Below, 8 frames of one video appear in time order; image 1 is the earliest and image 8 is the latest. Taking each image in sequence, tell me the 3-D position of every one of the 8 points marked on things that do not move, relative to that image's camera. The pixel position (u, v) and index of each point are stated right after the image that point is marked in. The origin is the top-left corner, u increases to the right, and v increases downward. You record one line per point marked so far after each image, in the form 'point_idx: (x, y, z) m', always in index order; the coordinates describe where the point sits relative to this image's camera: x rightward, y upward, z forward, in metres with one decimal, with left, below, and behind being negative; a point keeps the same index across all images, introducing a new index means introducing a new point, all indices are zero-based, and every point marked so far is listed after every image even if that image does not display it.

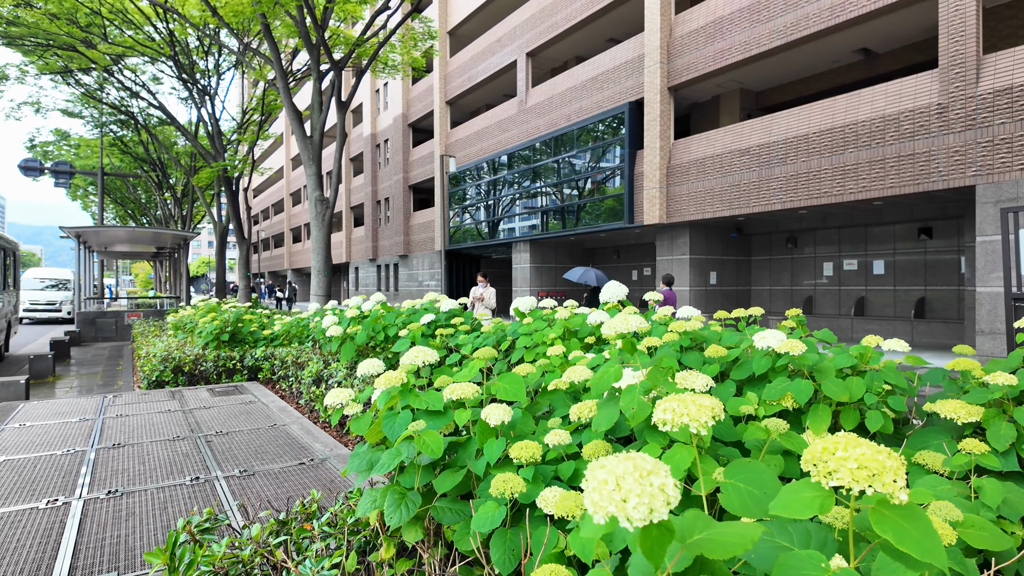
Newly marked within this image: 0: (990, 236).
0: (+9.1, +1.0, +11.3) m
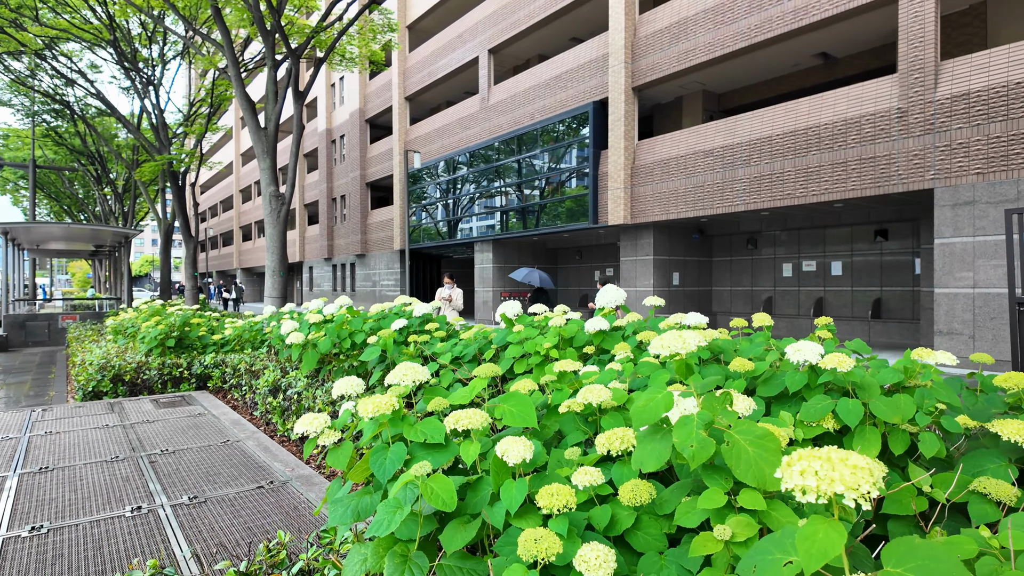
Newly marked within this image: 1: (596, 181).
0: (+8.4, +0.9, +11.6) m
1: (+2.7, +3.4, +19.0) m
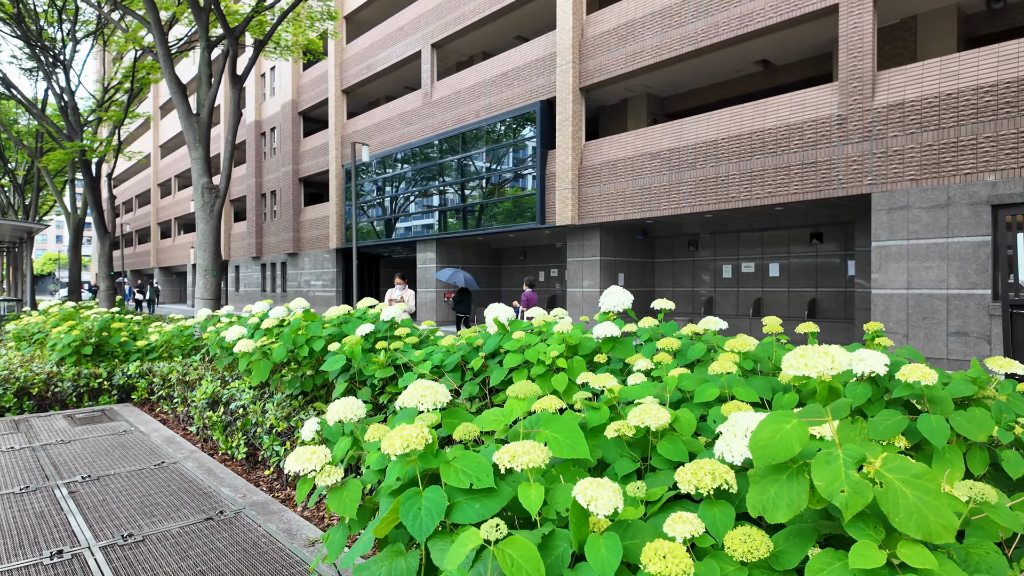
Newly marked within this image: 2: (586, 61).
0: (+7.5, +0.9, +12.1) m
1: (+1.0, +3.4, +18.8) m
2: (+2.2, +6.8, +17.7) m
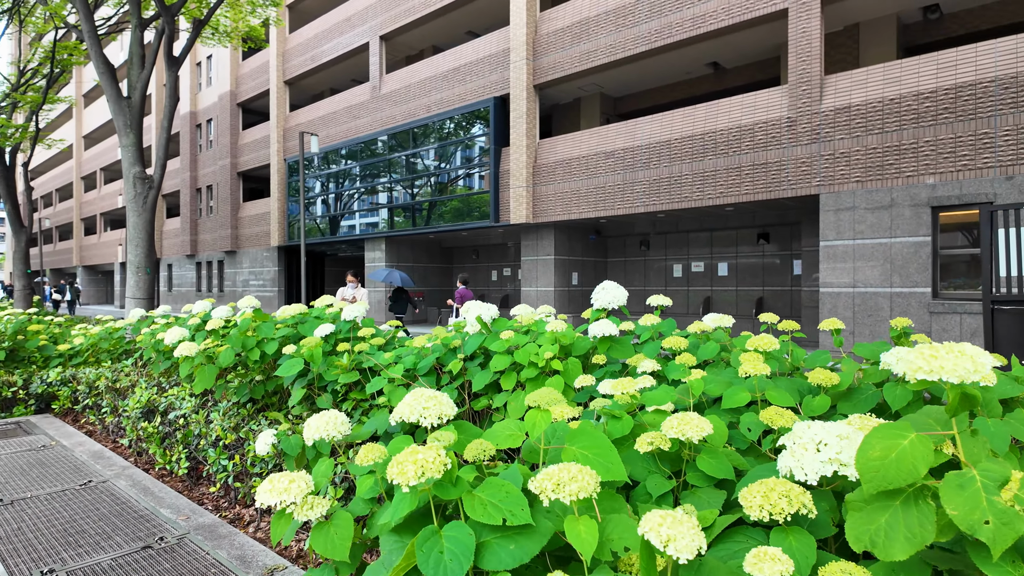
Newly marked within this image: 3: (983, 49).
0: (+6.6, +1.0, +12.4) m
1: (-0.5, +3.4, +18.5) m
2: (+0.8, +6.8, +17.6) m
3: (+8.4, +4.3, +10.7) m
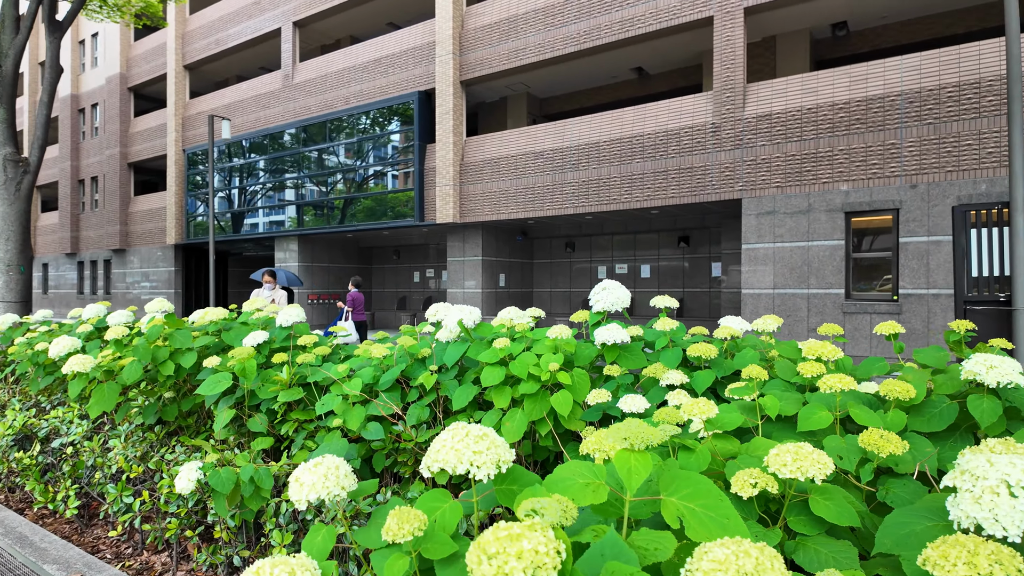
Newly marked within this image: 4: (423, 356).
0: (+5.2, +0.9, +12.8) m
1: (-2.8, +3.3, +17.9) m
2: (-1.3, +6.7, +17.1) m
3: (+7.2, +4.3, +11.4) m
4: (-0.5, -0.4, +3.1) m
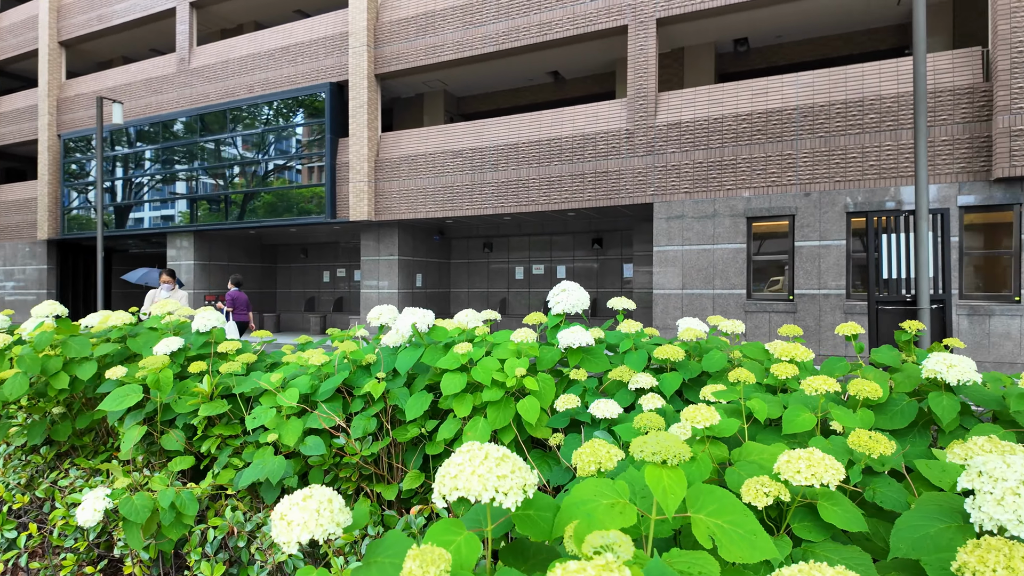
0: (+3.4, +0.9, +13.3) m
1: (-5.2, +3.3, +17.2) m
2: (-3.6, +6.7, +16.6) m
3: (+5.6, +4.2, +12.2) m
4: (-0.7, -0.4, +2.9) m
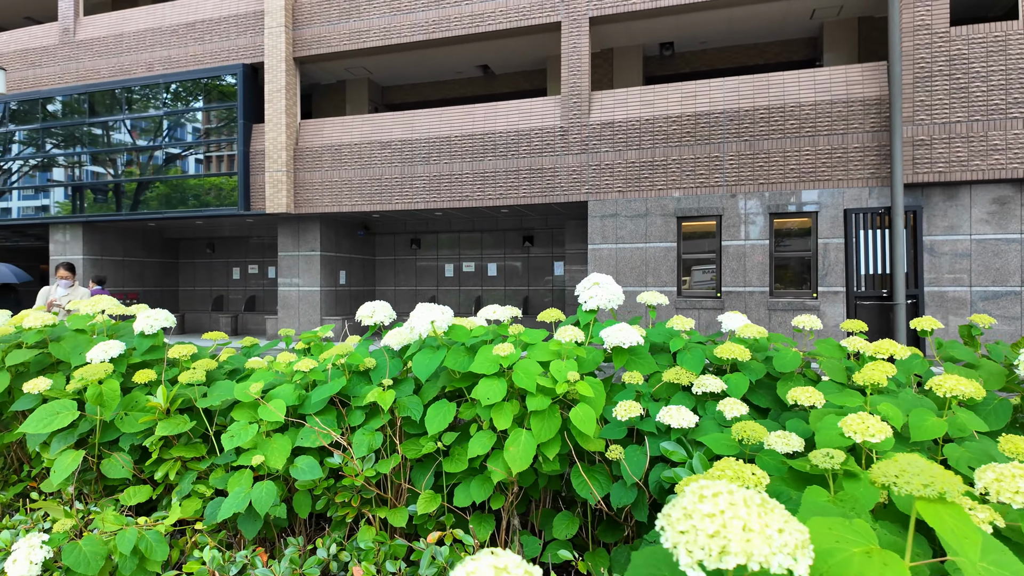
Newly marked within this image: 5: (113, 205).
0: (+1.9, +1.0, +13.4) m
1: (-7.1, +3.4, +15.9) m
2: (-5.5, +6.8, +15.6) m
3: (+4.3, +4.3, +12.7) m
4: (-0.6, -0.3, +2.5) m
5: (-11.4, +2.4, +17.3) m
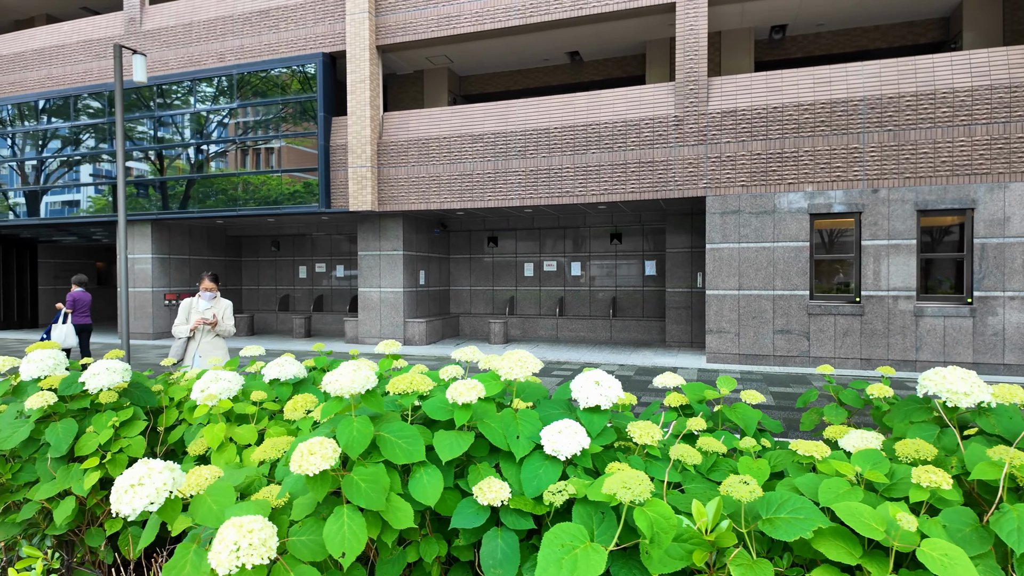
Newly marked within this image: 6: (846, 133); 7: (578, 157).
0: (+4.3, +0.9, +12.5) m
1: (-4.7, +3.4, +15.2) m
2: (-3.1, +6.8, +14.8) m
3: (+6.6, +4.2, +11.6) m
4: (+1.4, -0.5, +1.7) m
5: (-9.0, +2.4, +16.7) m
6: (+6.5, +3.0, +11.6) m
7: (+1.5, +2.9, +13.4) m
